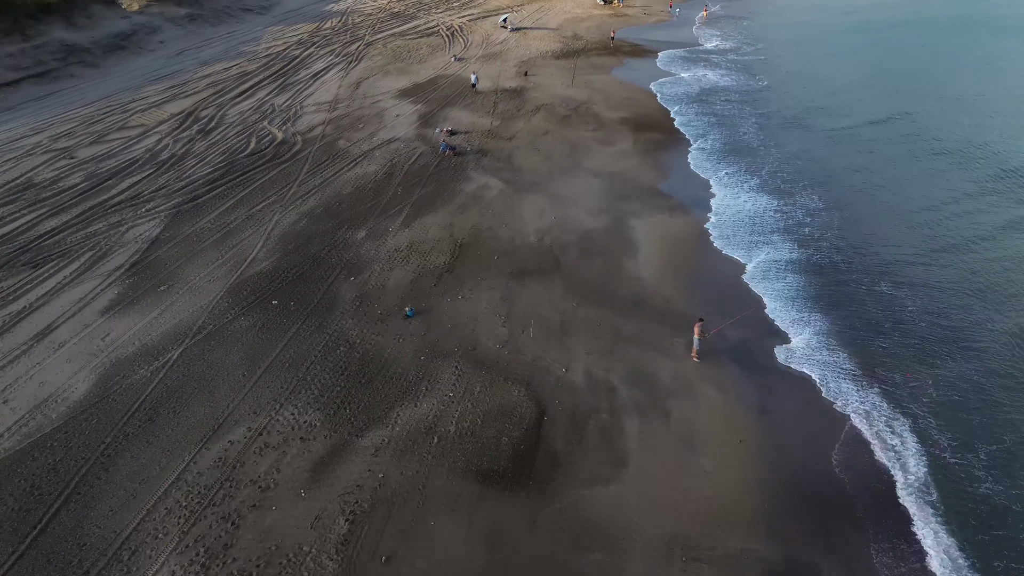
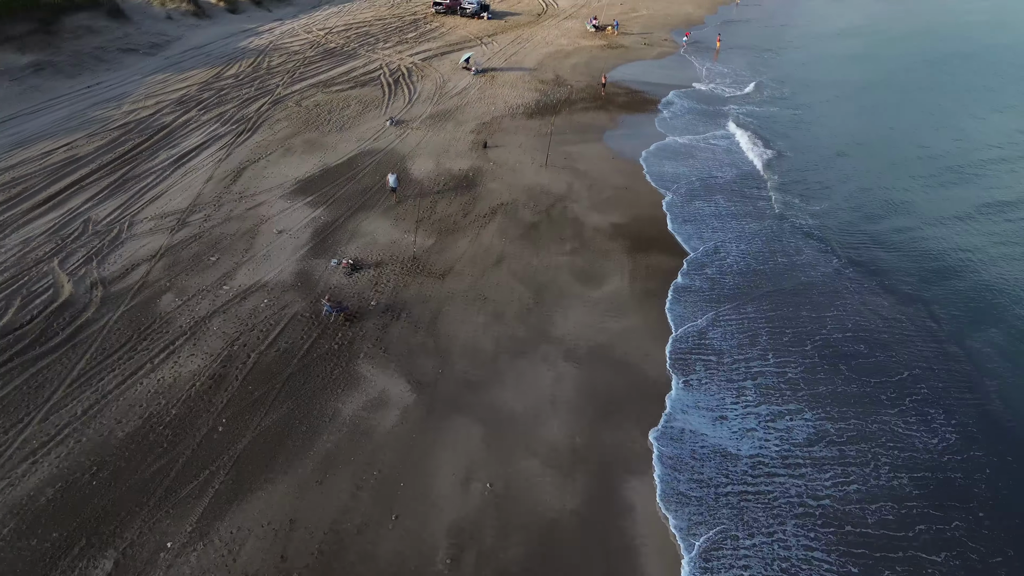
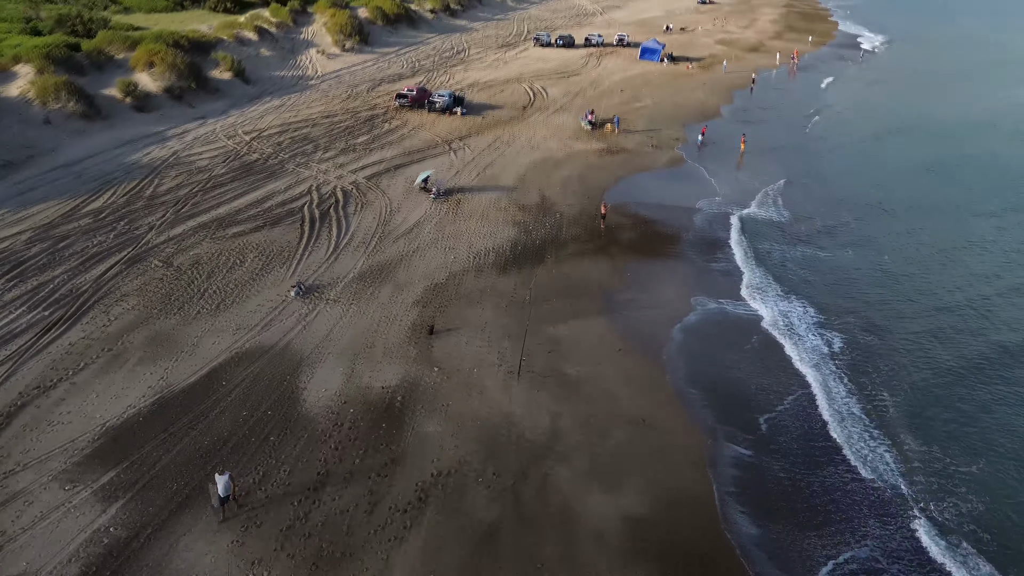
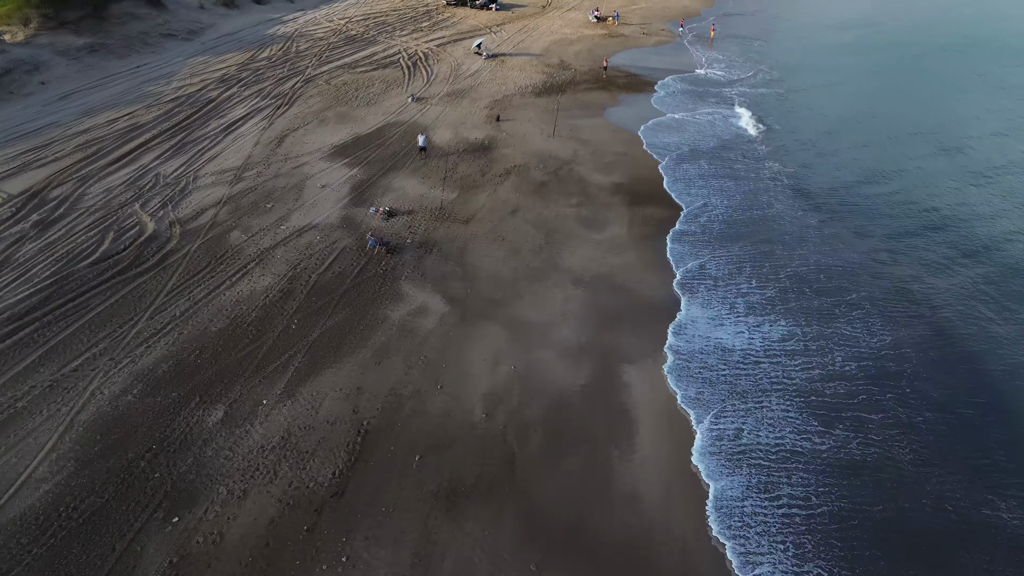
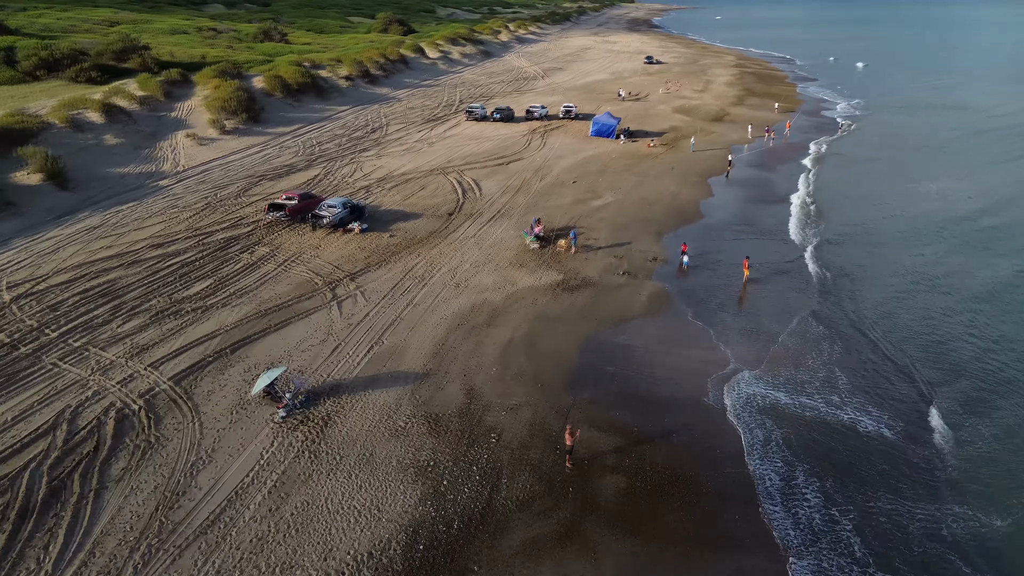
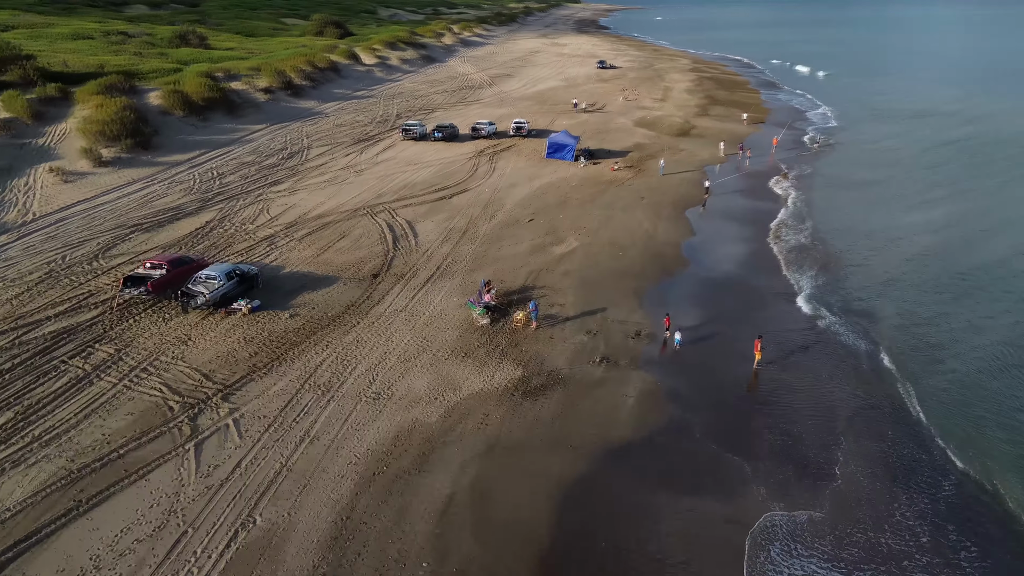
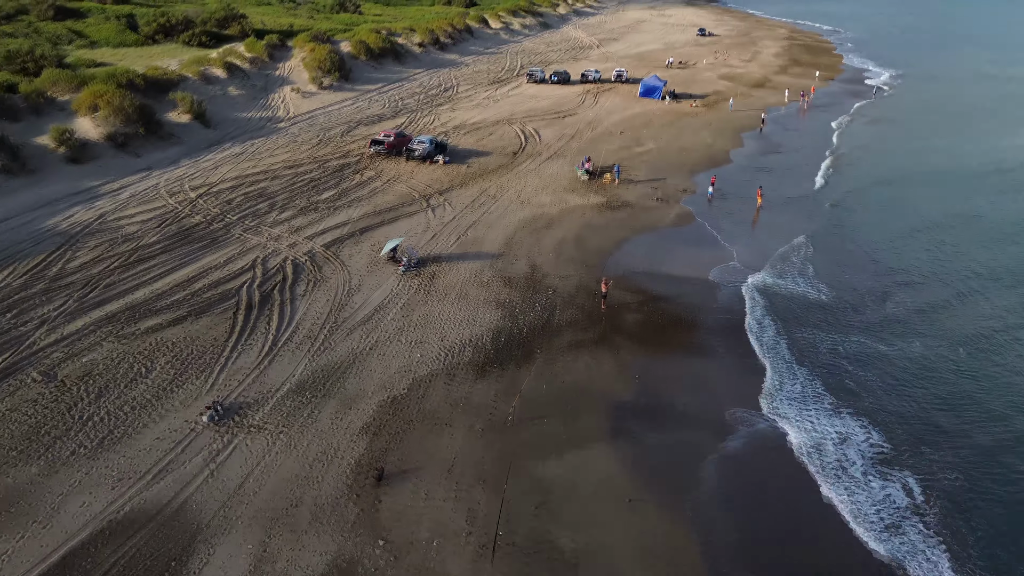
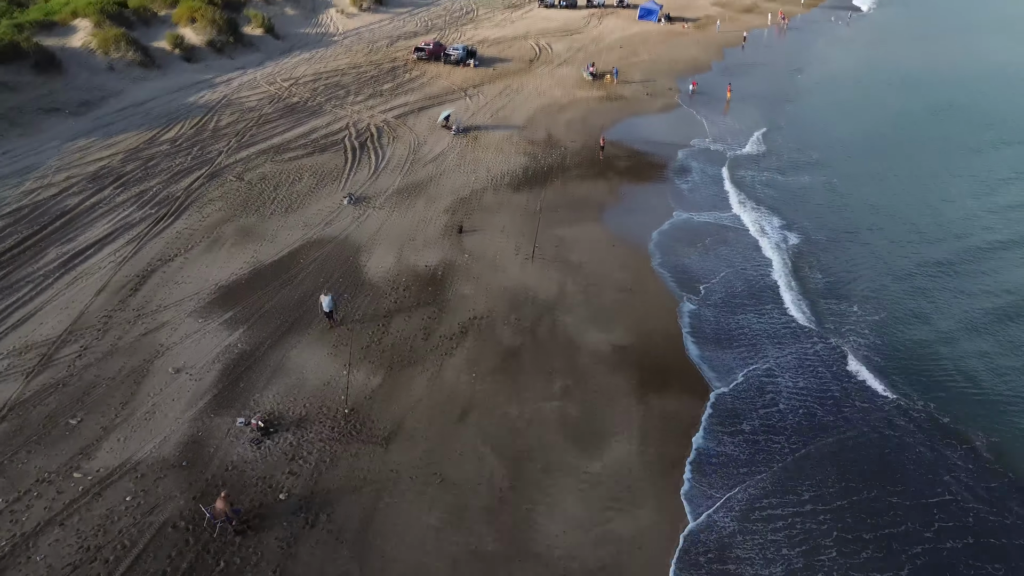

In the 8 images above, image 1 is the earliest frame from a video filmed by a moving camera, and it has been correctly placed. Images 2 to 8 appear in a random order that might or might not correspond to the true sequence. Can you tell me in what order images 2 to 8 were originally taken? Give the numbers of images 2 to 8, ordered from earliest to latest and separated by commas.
4, 2, 8, 3, 7, 5, 6
